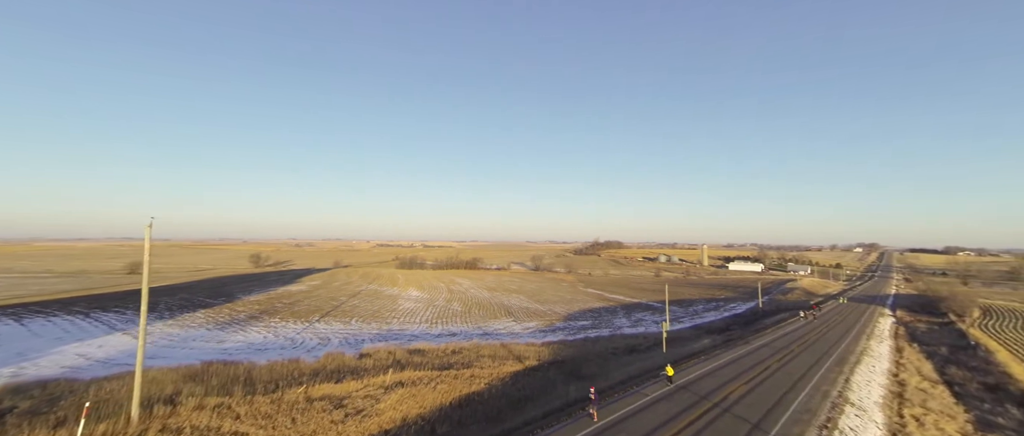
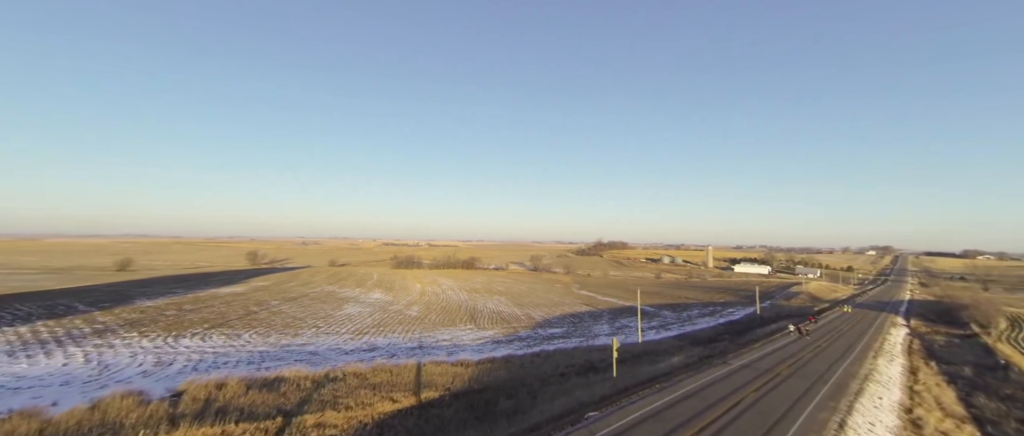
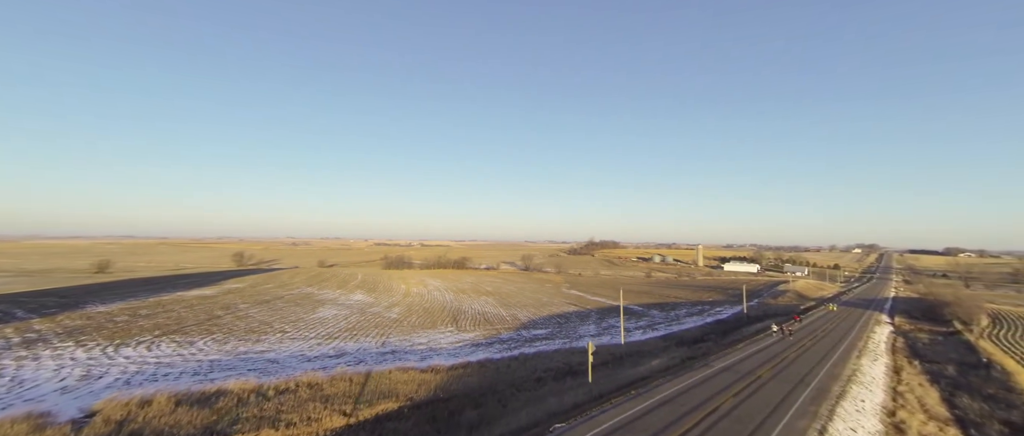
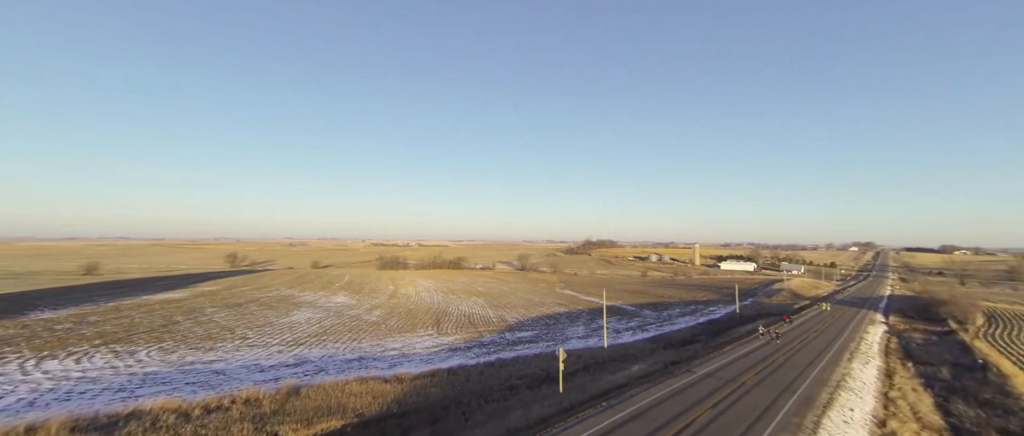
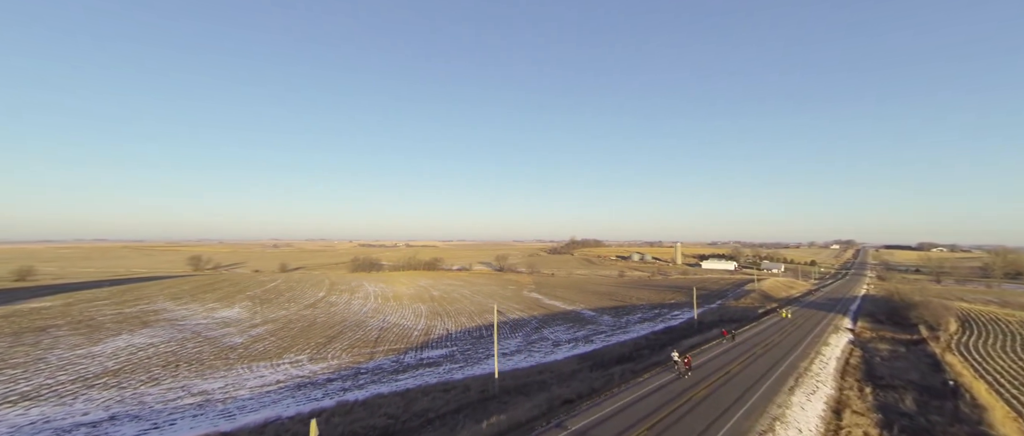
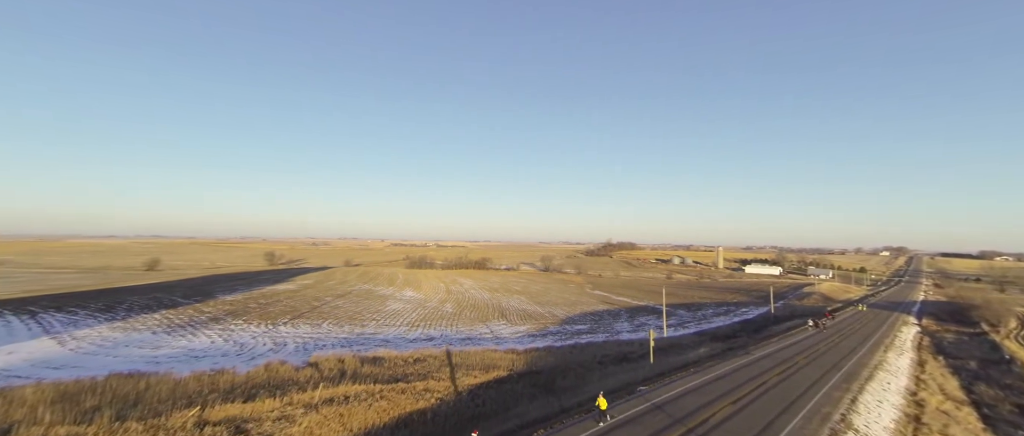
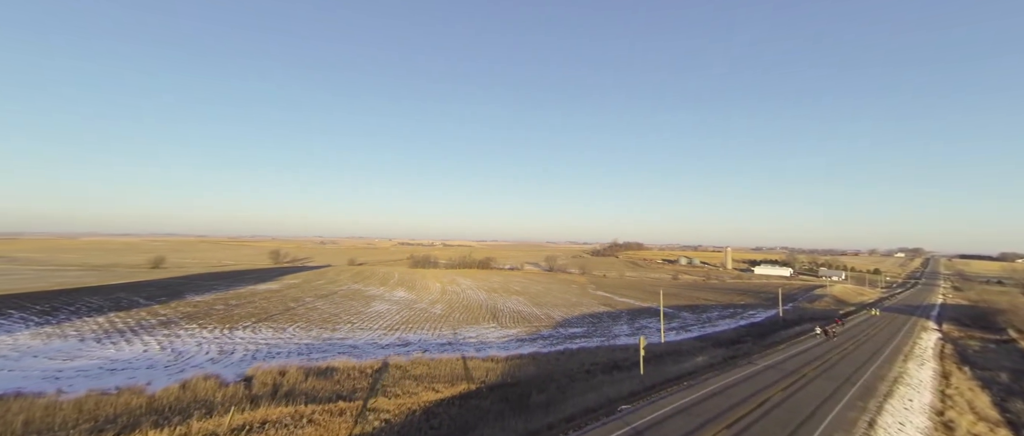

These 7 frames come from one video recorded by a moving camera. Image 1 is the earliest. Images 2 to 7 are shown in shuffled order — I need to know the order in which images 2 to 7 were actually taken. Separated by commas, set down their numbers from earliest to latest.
6, 7, 2, 3, 4, 5
